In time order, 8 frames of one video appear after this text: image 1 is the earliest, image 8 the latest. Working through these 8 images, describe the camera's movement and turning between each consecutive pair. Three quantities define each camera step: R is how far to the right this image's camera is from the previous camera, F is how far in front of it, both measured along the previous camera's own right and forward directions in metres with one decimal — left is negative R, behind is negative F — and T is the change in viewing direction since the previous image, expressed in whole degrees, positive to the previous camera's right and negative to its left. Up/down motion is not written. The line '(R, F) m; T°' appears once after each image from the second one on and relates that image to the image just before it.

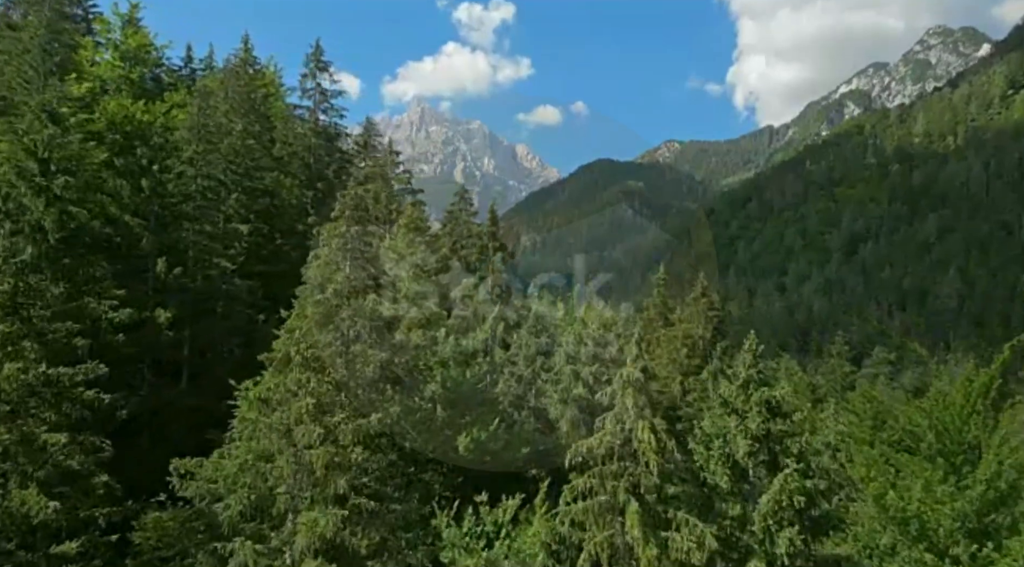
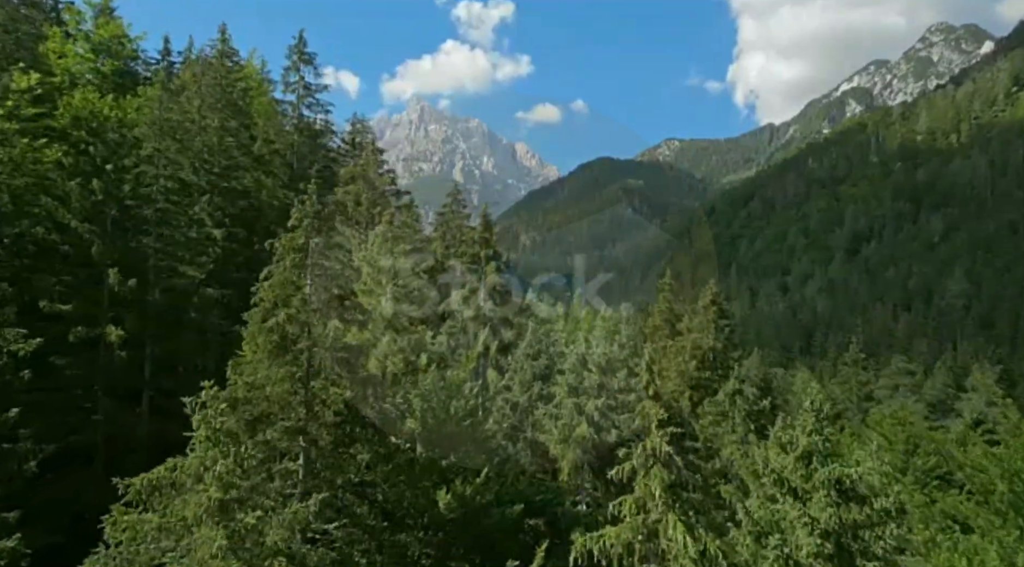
(+0.2, +2.5) m; 0°
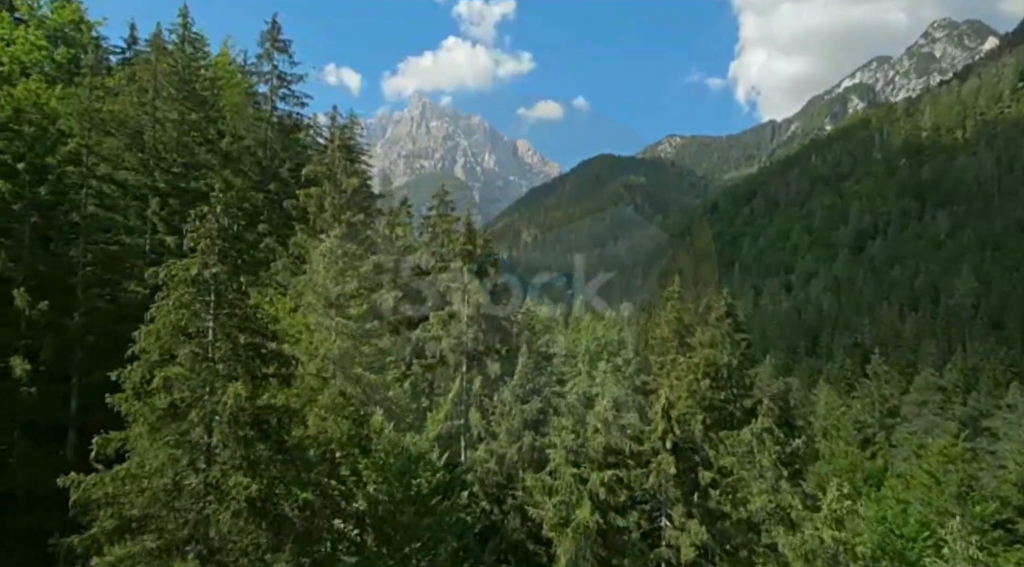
(+0.3, +3.5) m; 0°
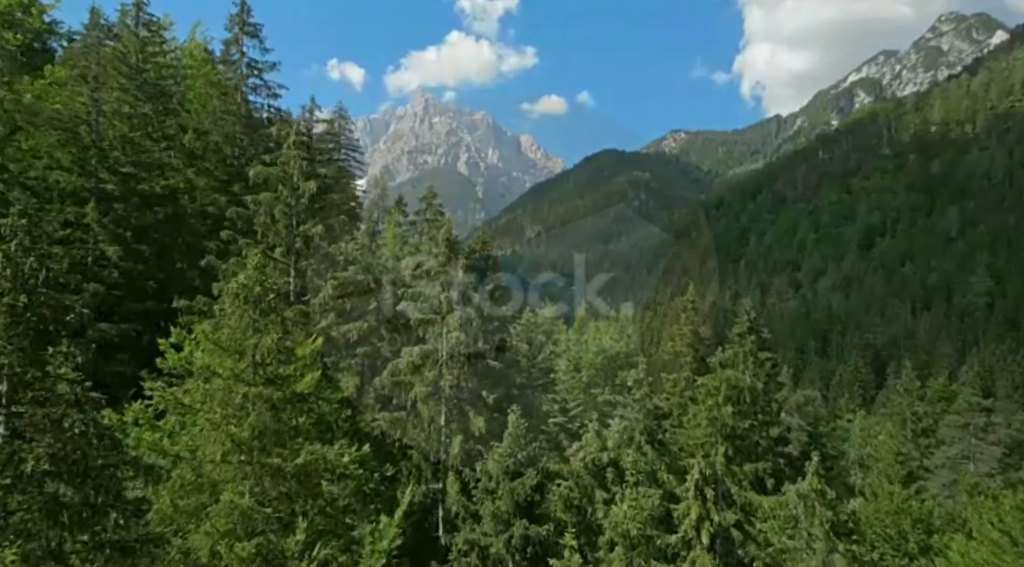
(+0.3, +3.7) m; 0°
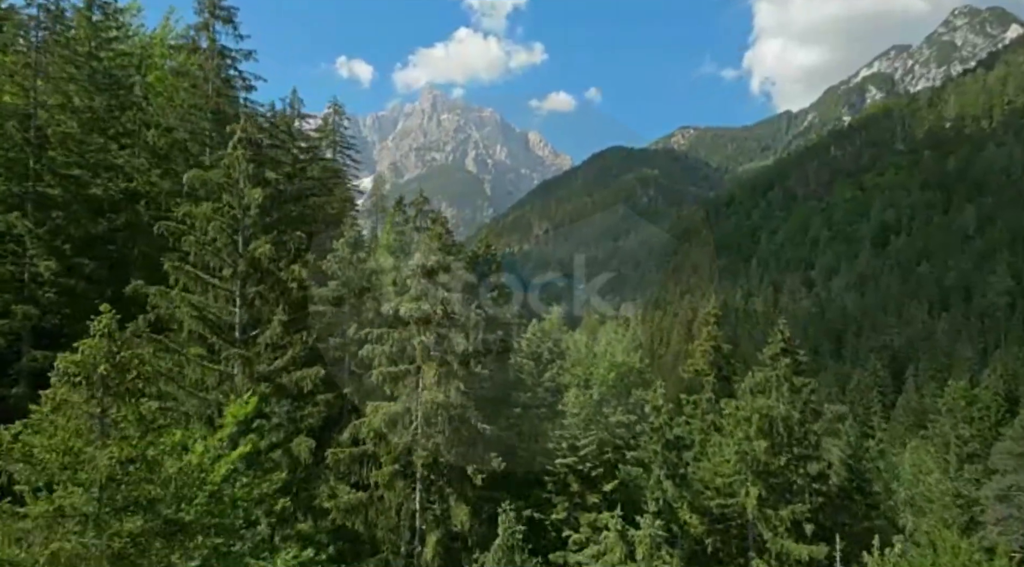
(+0.2, +3.5) m; -1°
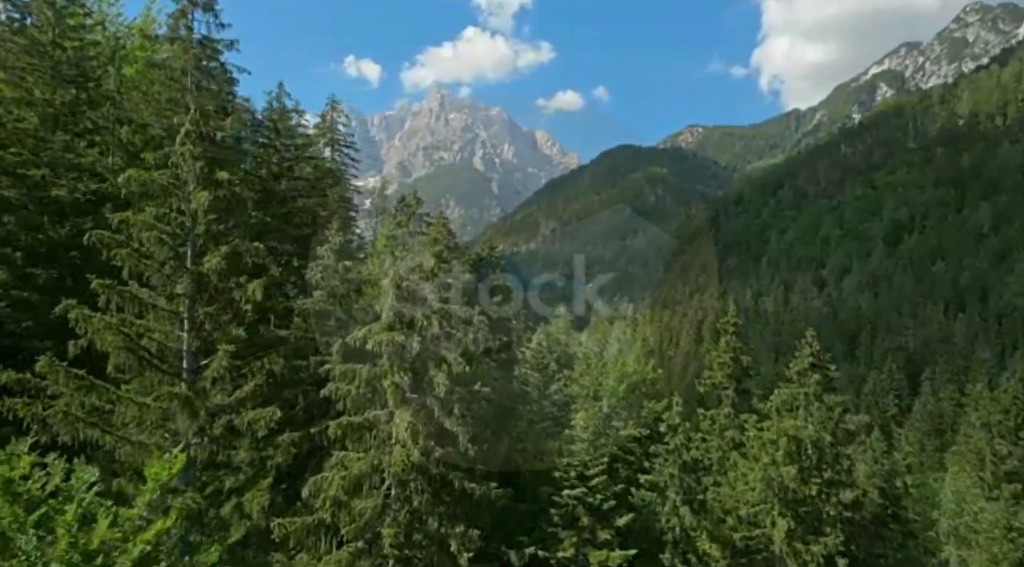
(+0.2, +2.3) m; -1°
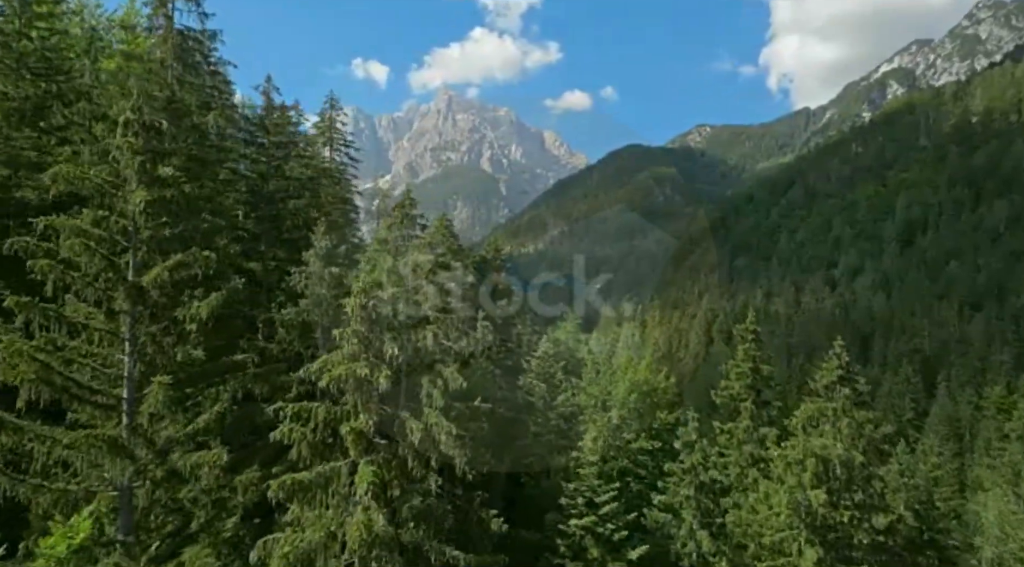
(+0.2, +1.9) m; -1°
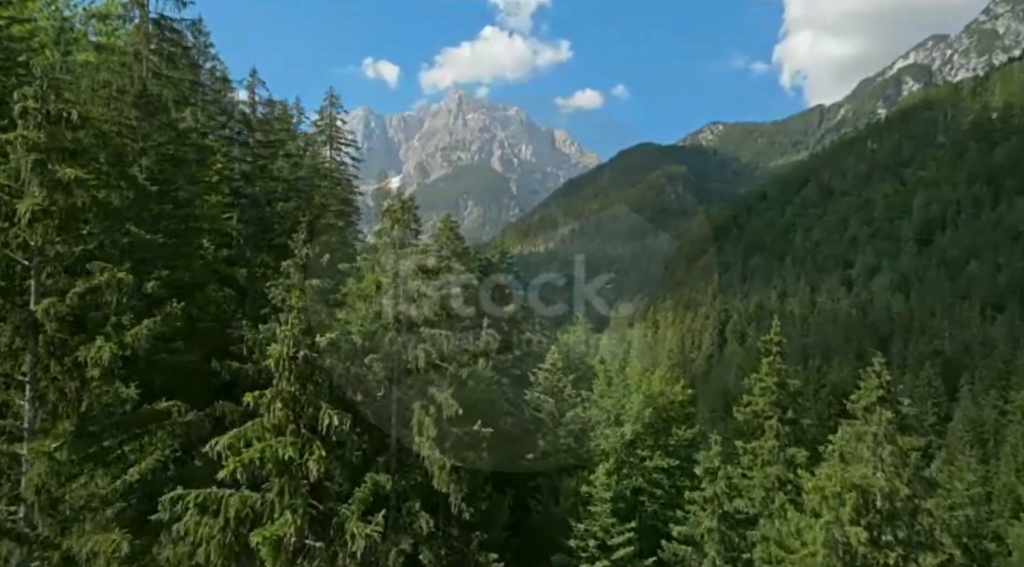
(+0.2, +2.2) m; -1°
